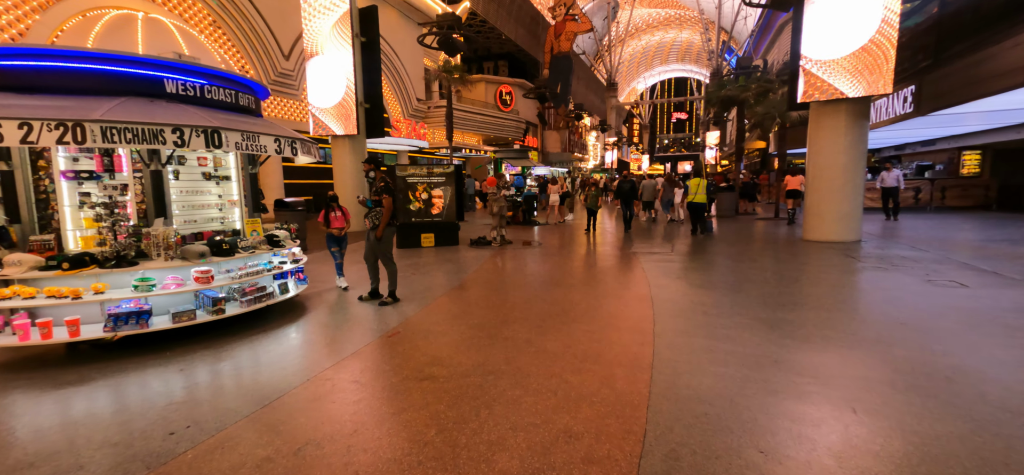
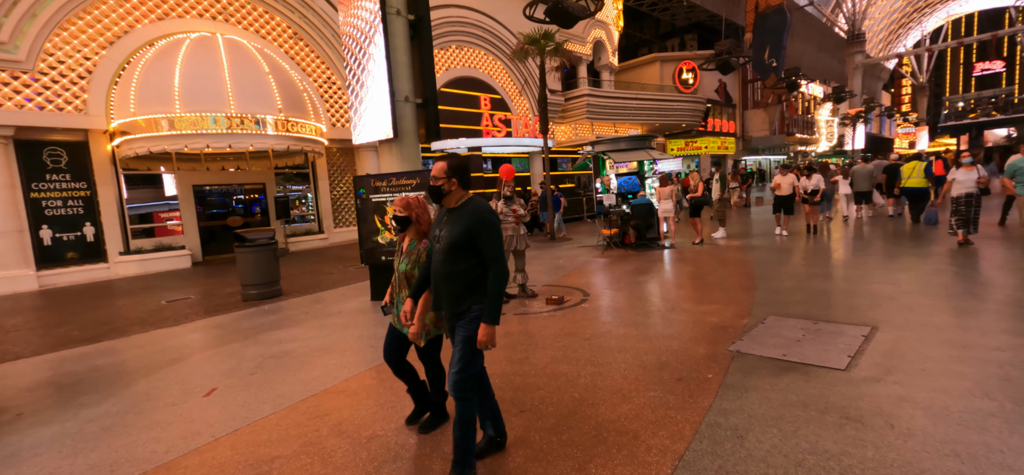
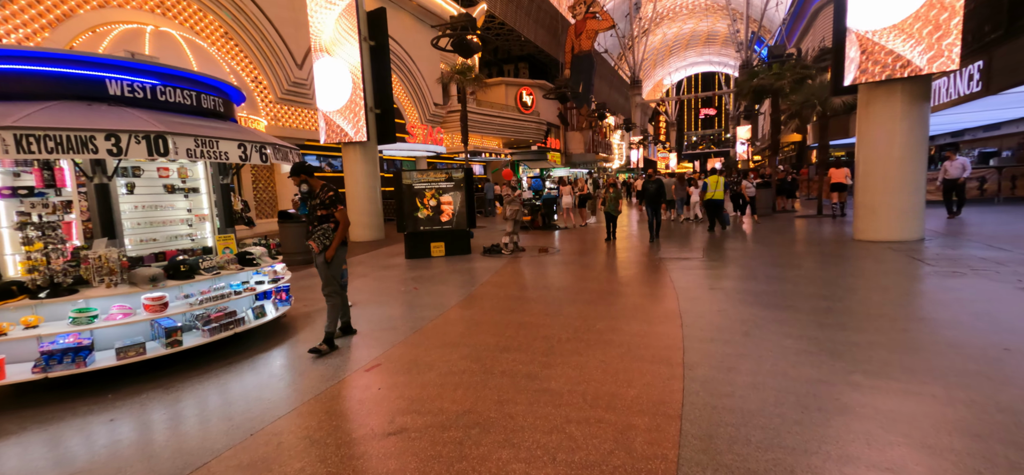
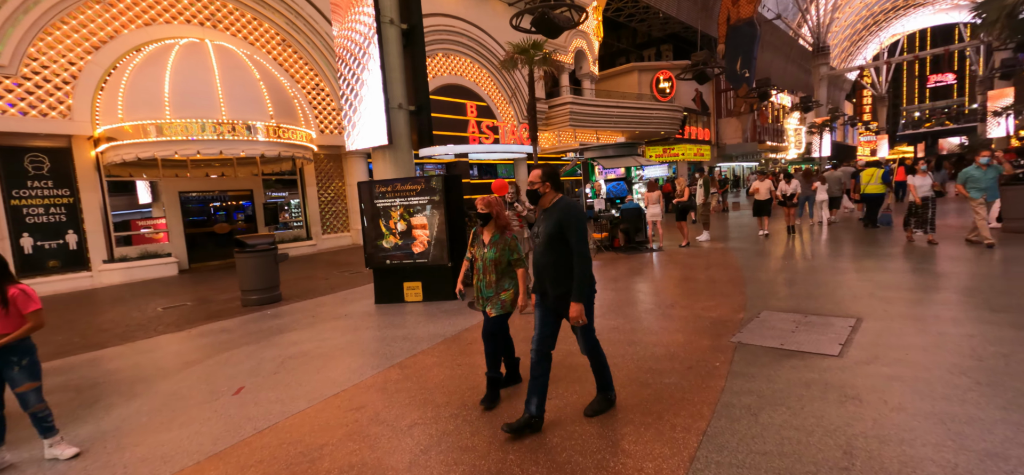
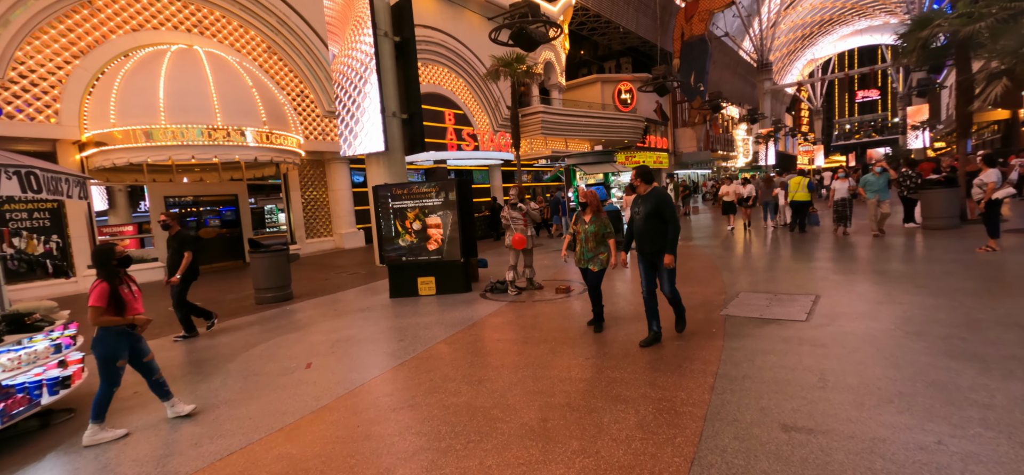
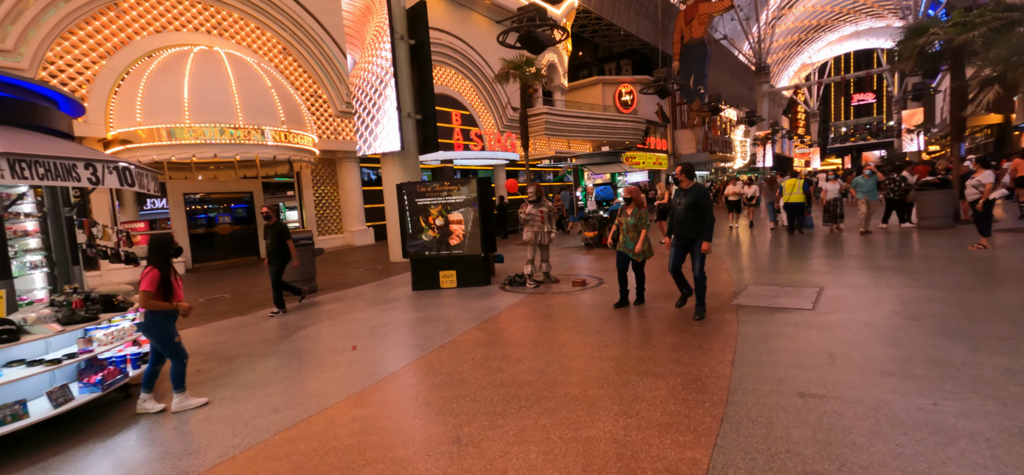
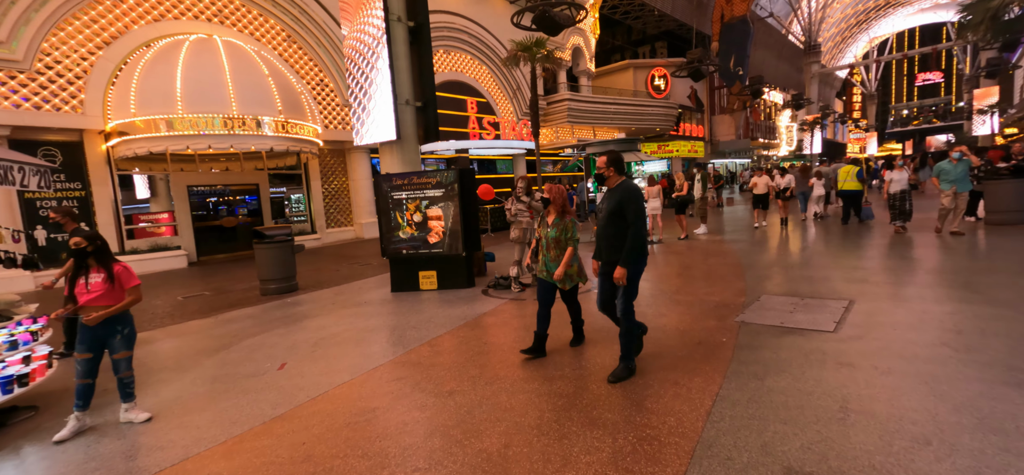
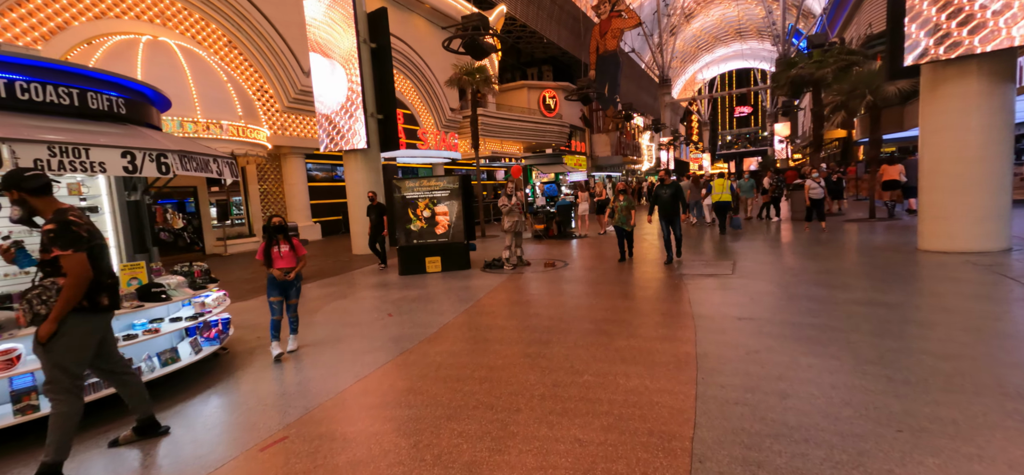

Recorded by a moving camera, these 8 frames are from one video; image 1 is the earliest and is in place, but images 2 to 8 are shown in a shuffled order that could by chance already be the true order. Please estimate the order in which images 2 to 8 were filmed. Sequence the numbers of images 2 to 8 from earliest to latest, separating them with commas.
3, 8, 6, 5, 7, 4, 2
